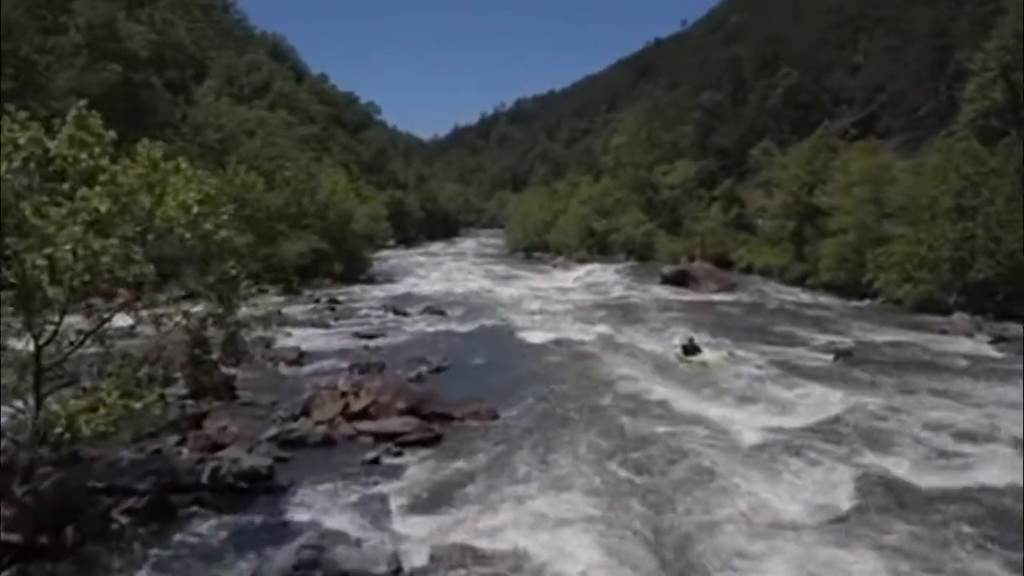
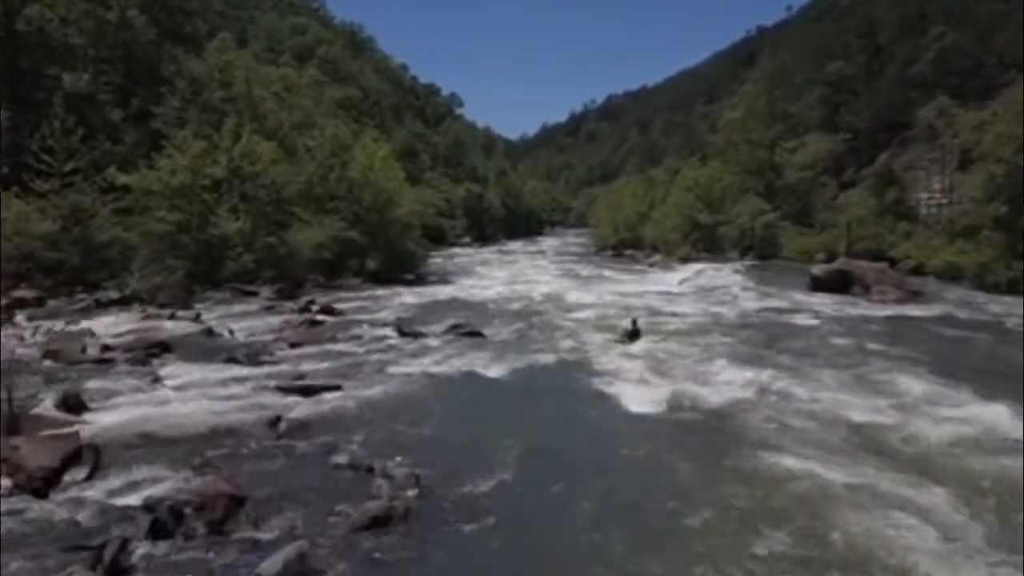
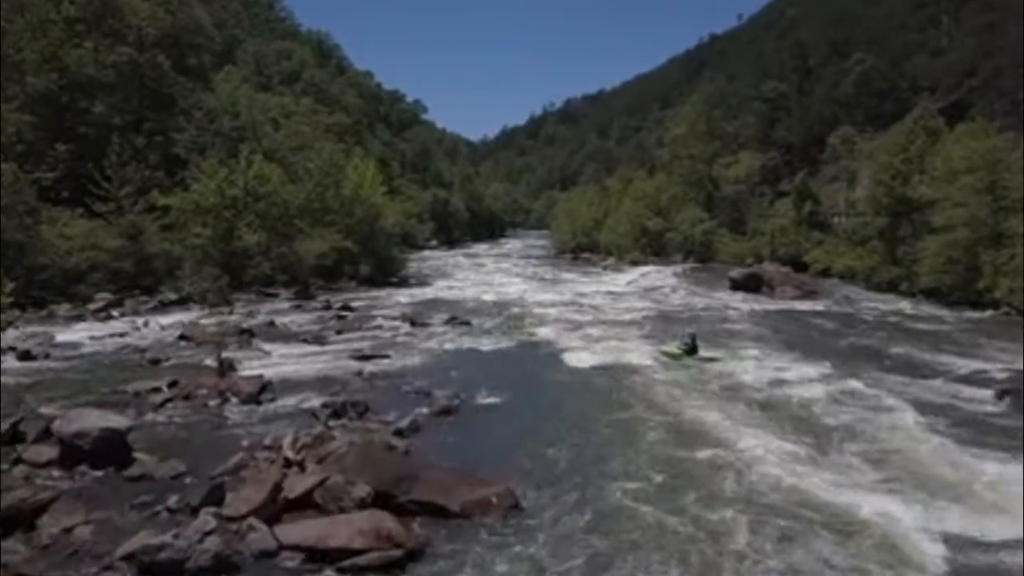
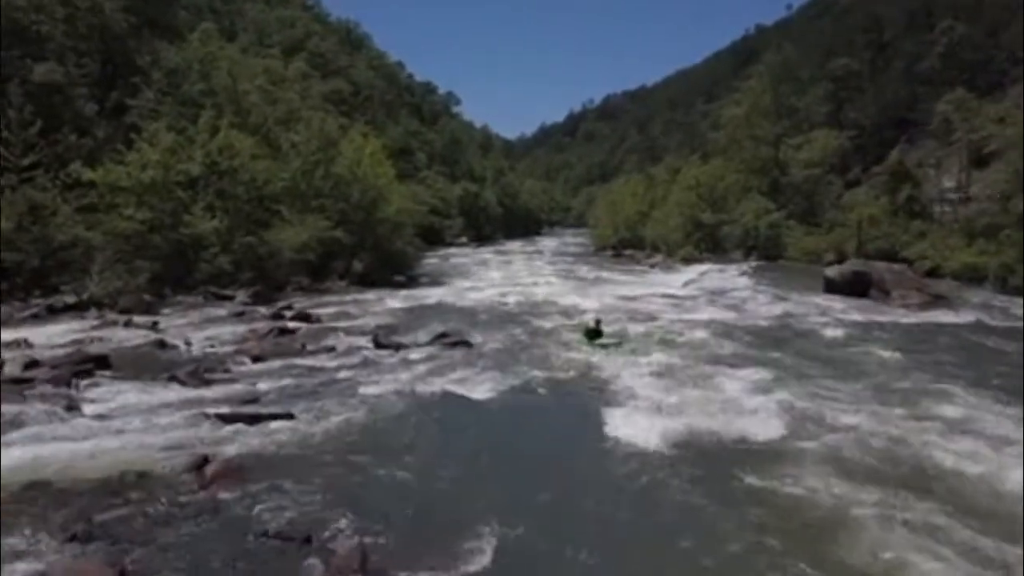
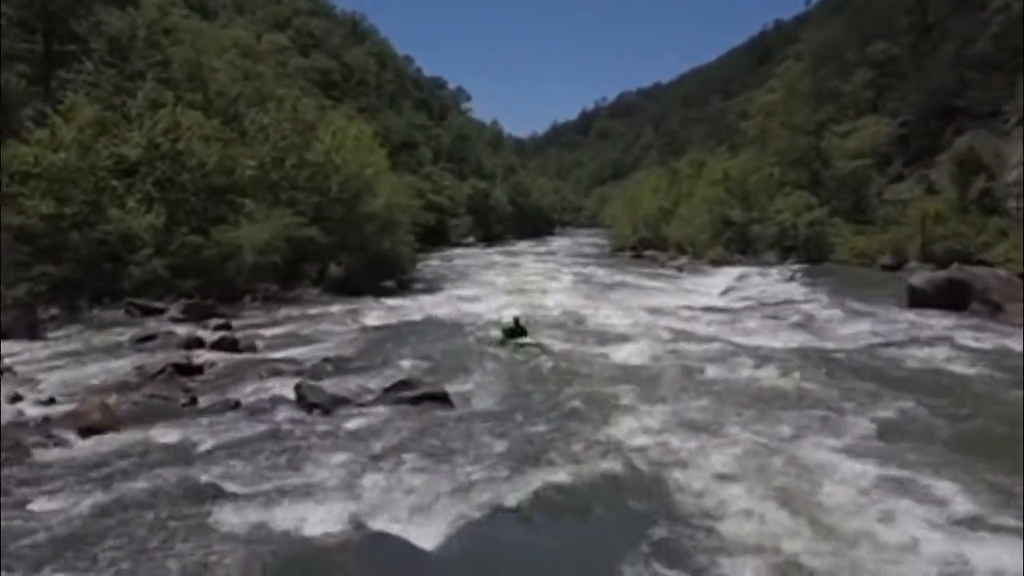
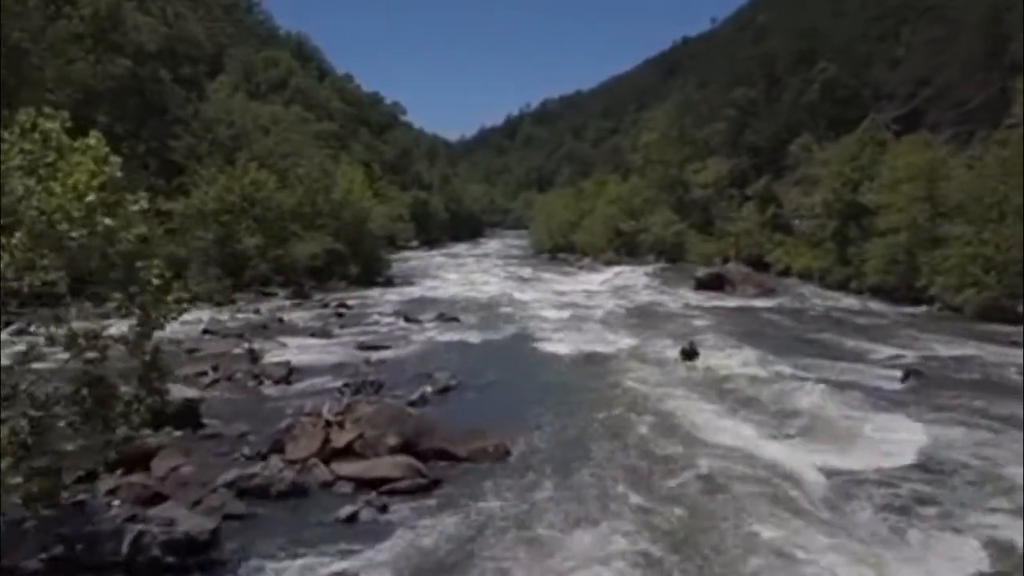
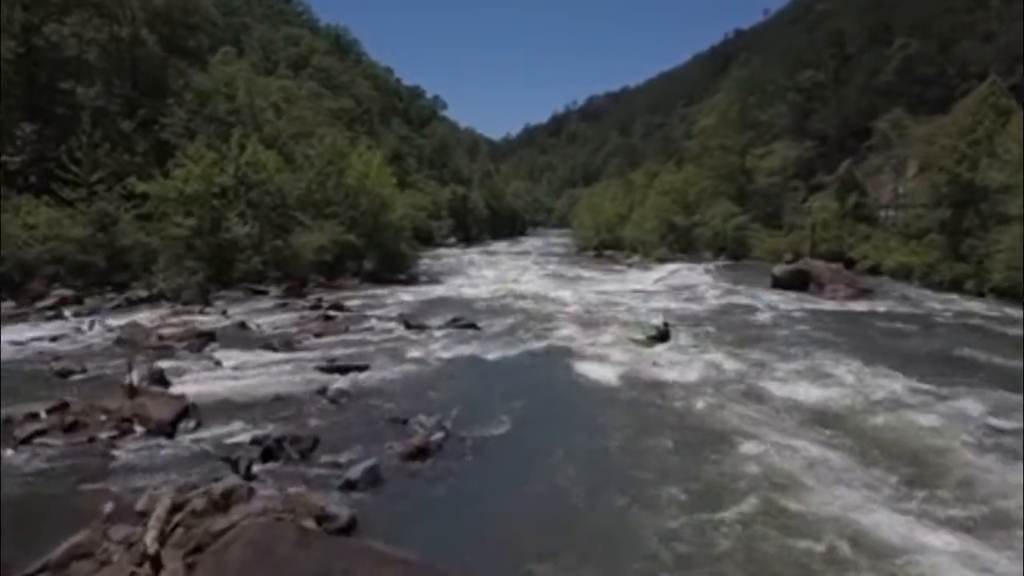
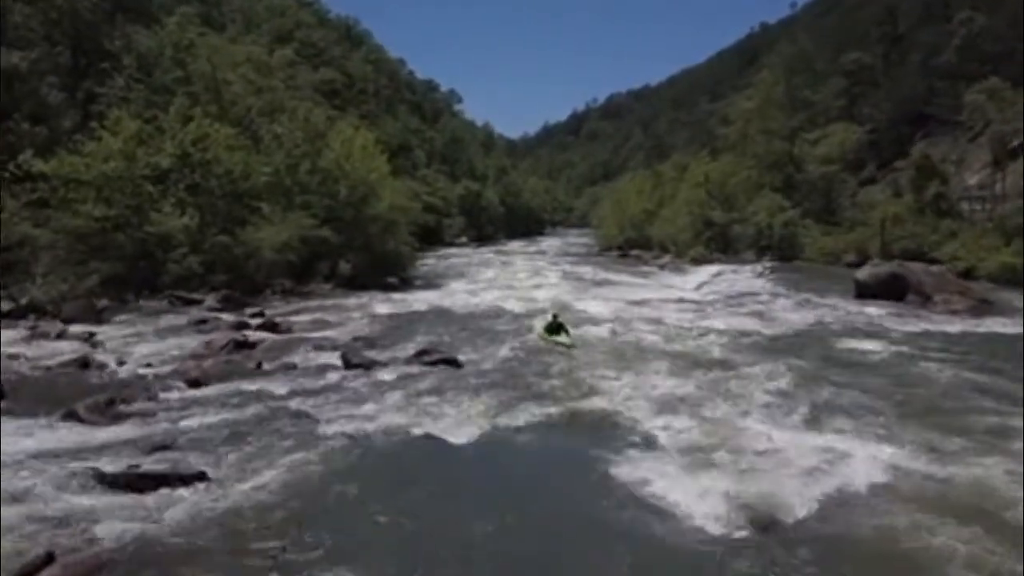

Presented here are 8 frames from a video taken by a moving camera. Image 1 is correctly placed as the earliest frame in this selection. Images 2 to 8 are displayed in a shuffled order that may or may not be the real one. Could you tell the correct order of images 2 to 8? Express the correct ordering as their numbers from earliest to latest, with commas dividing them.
6, 3, 7, 2, 4, 8, 5
